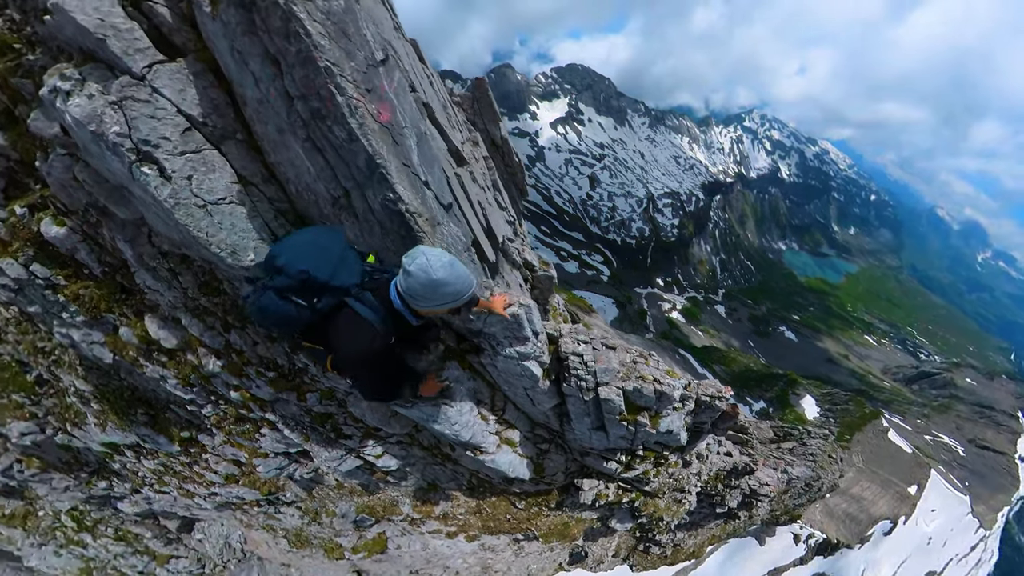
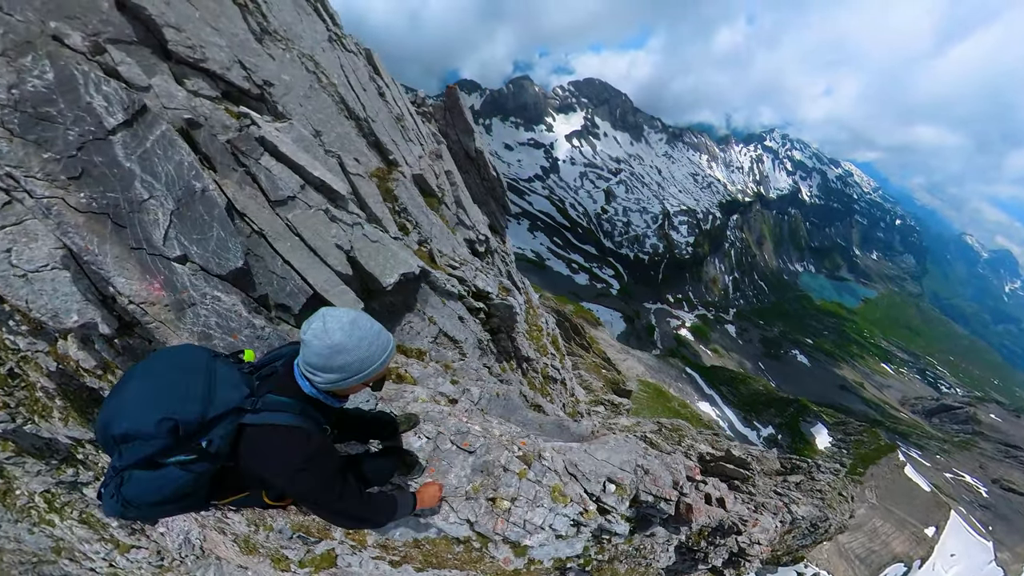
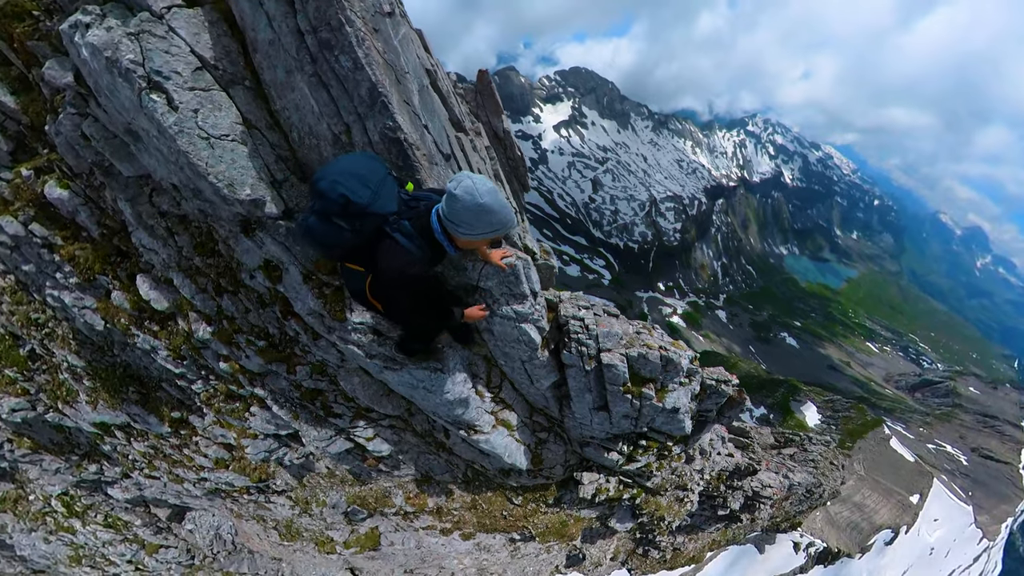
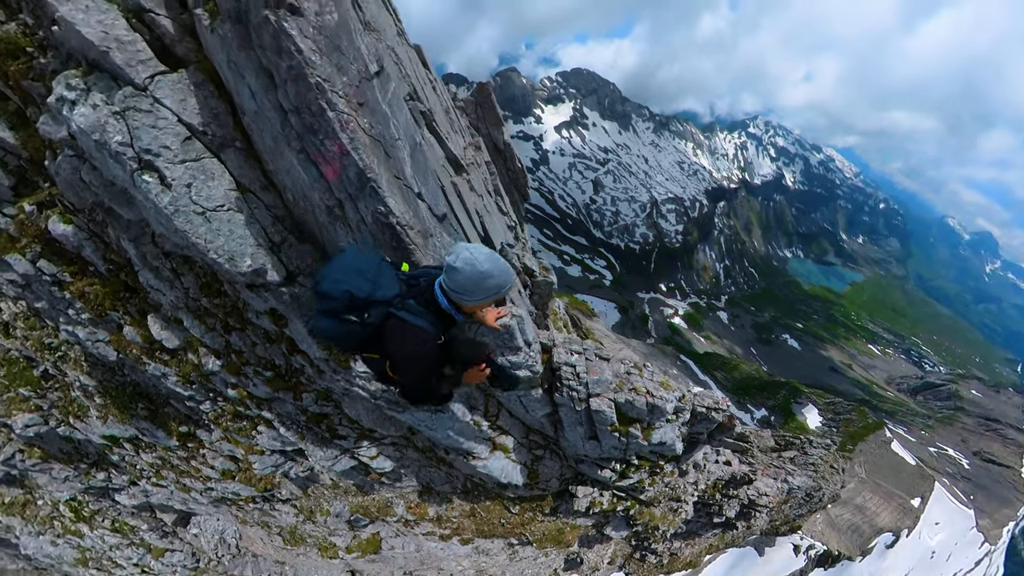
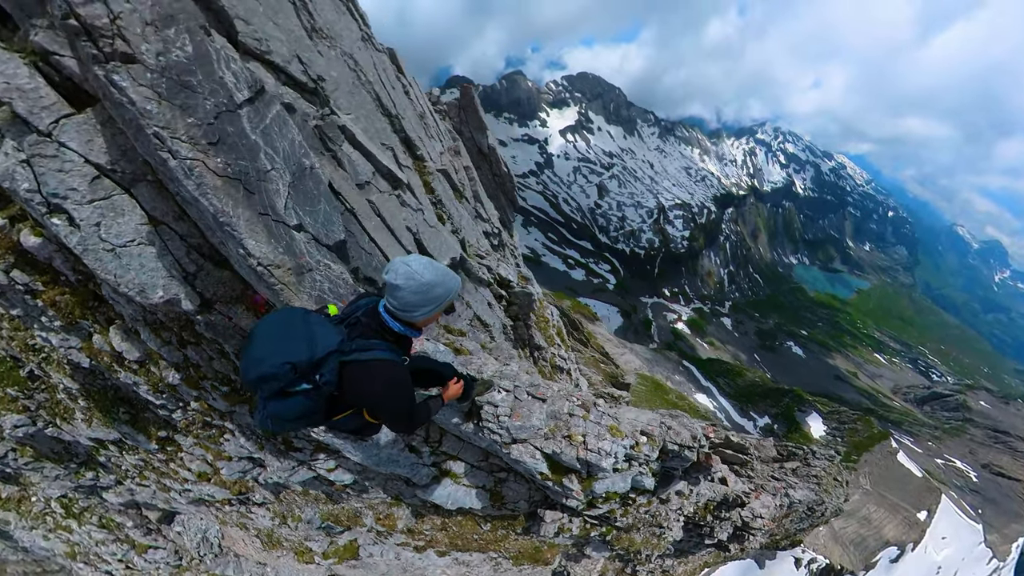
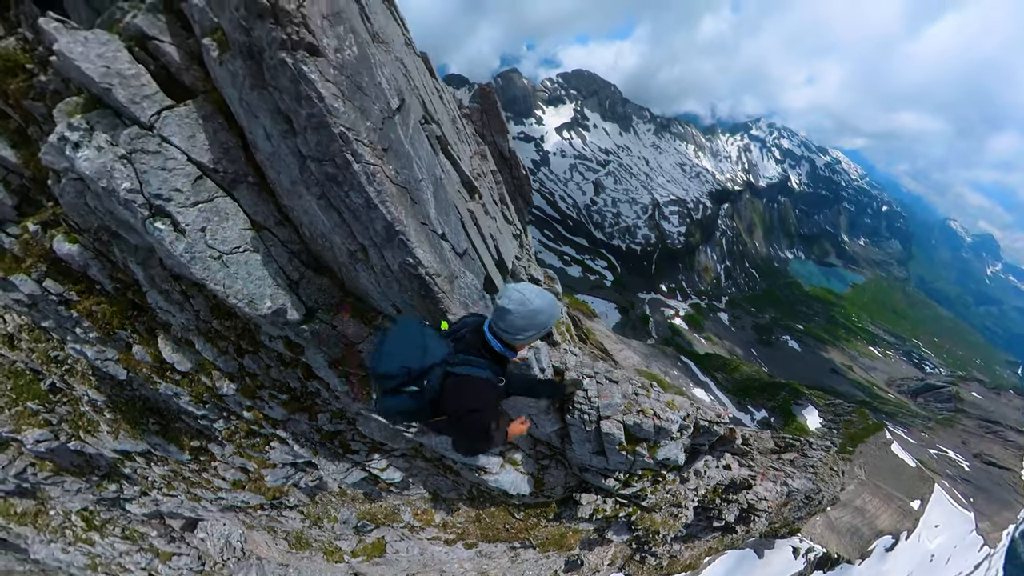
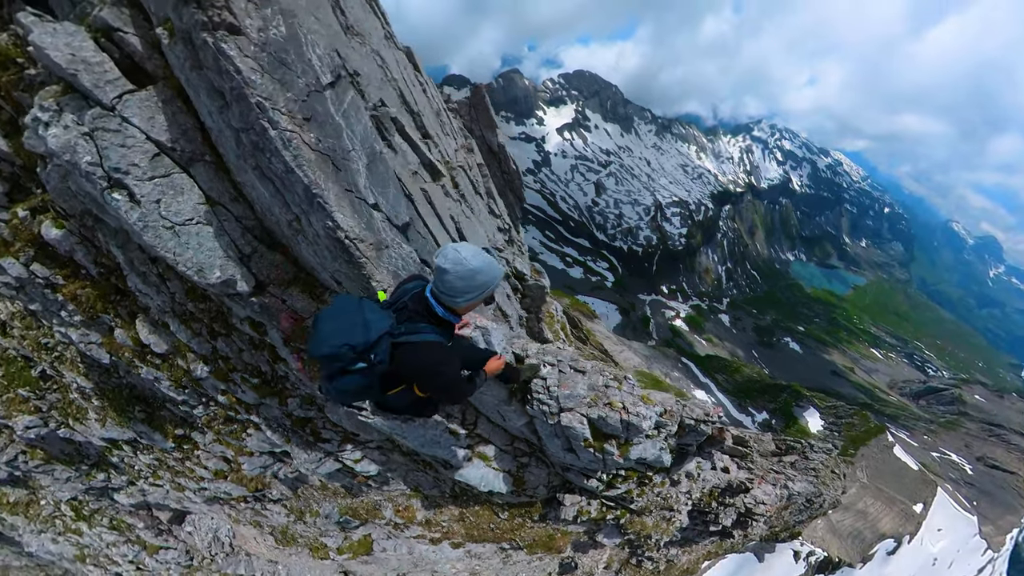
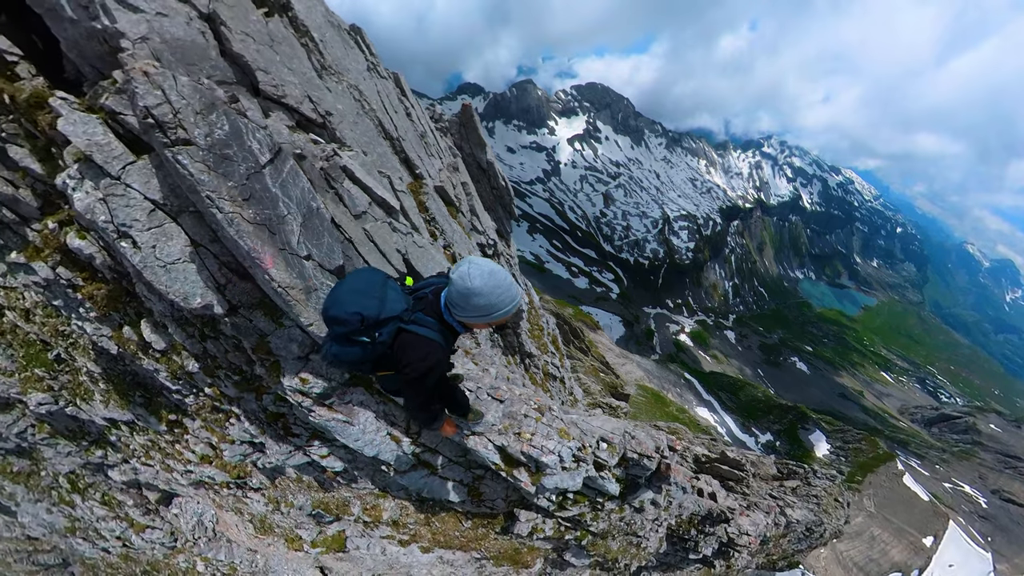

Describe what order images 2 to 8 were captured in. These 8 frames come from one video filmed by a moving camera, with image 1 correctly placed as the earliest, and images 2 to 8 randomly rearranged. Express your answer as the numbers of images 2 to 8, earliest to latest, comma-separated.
3, 4, 6, 7, 5, 2, 8
